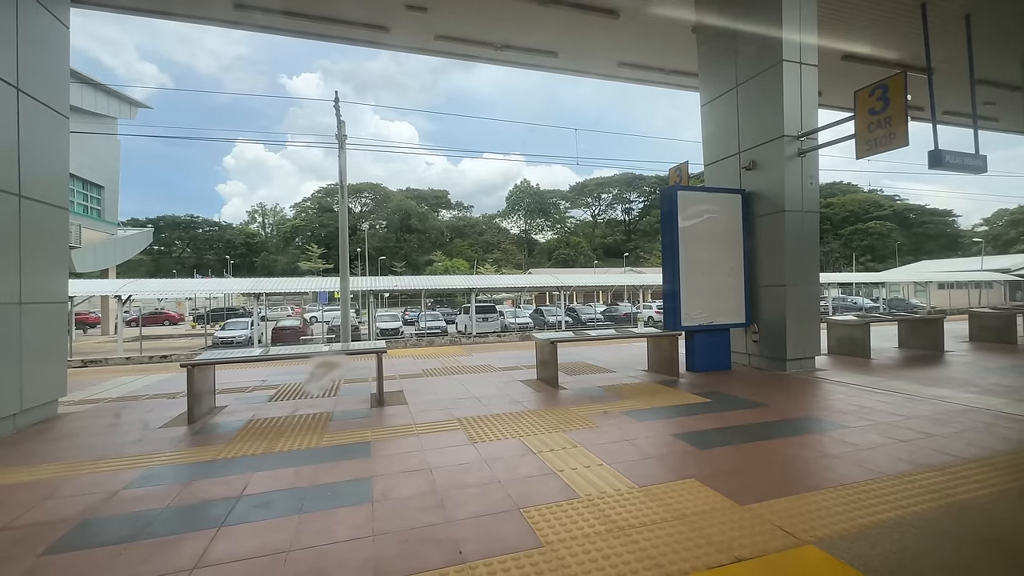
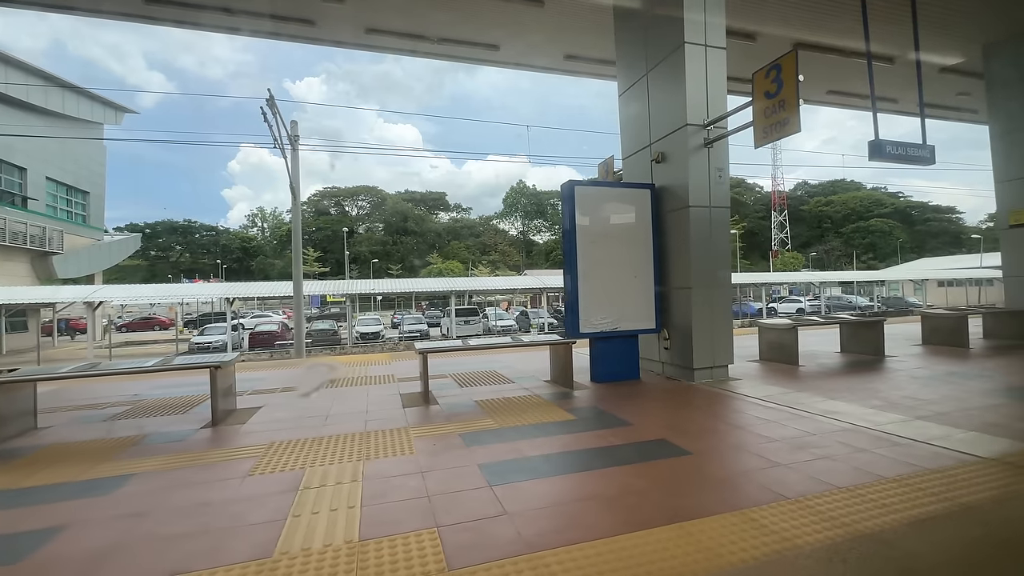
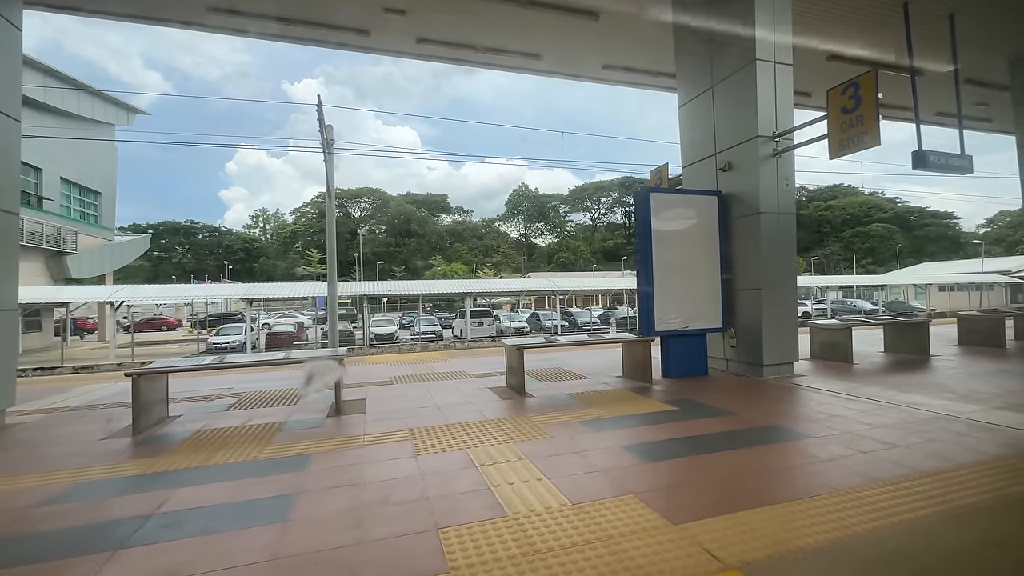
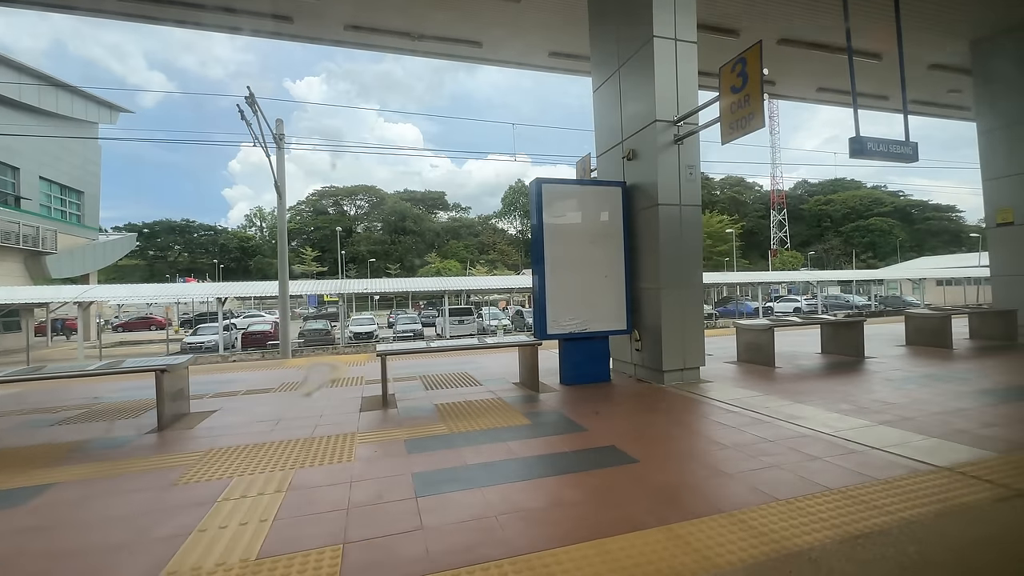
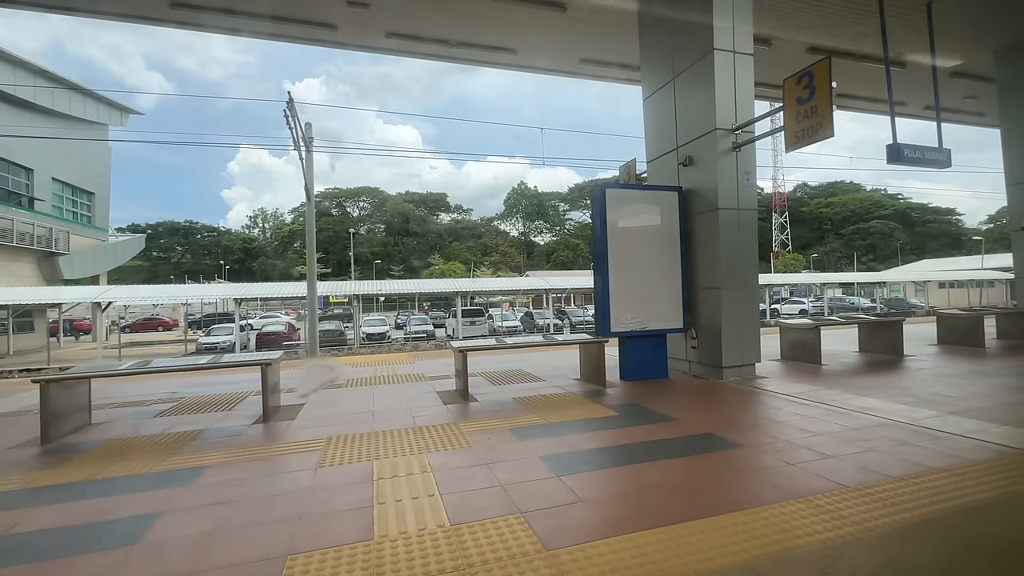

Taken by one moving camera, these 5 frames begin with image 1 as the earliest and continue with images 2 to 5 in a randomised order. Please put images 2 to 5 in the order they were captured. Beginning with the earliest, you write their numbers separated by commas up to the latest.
3, 5, 2, 4
